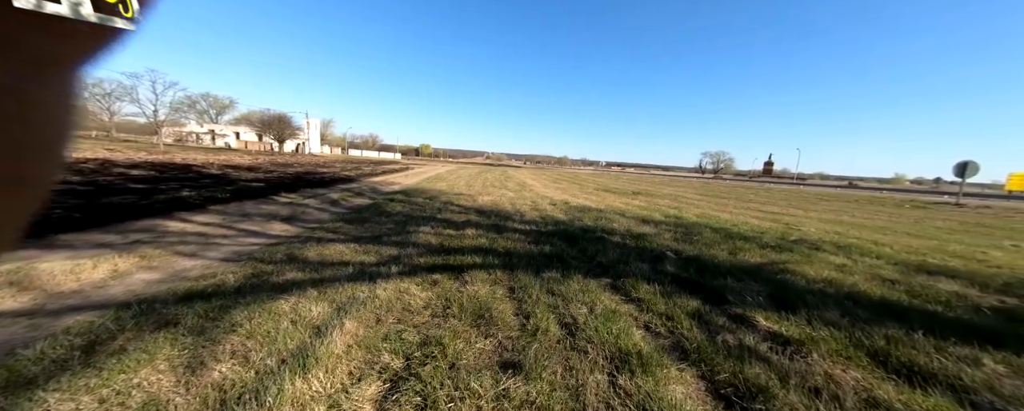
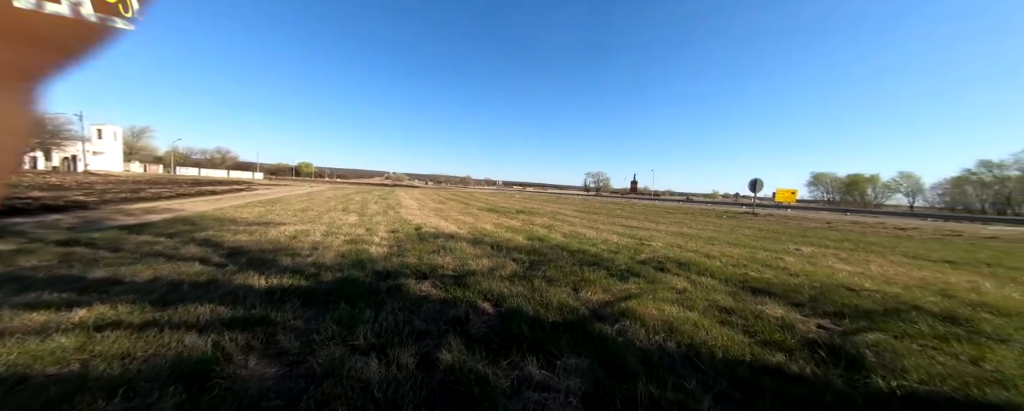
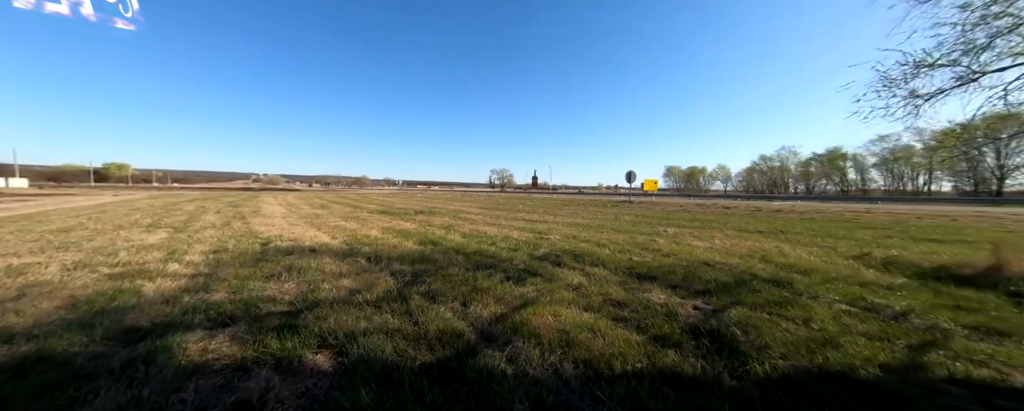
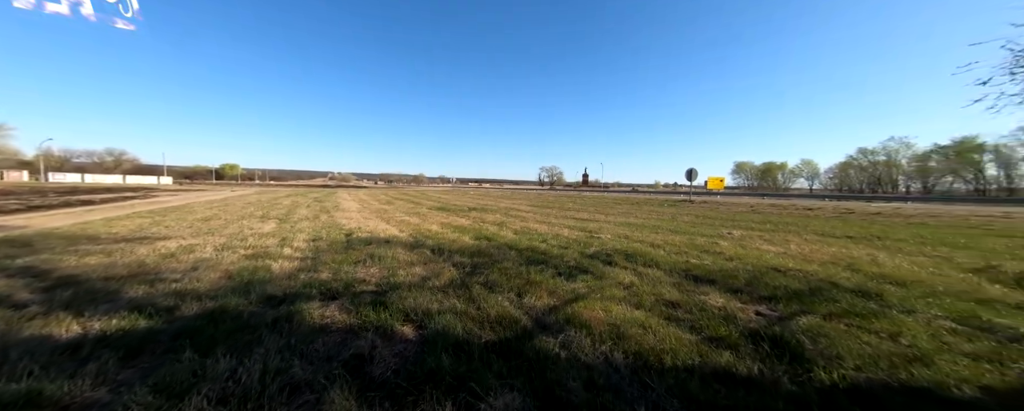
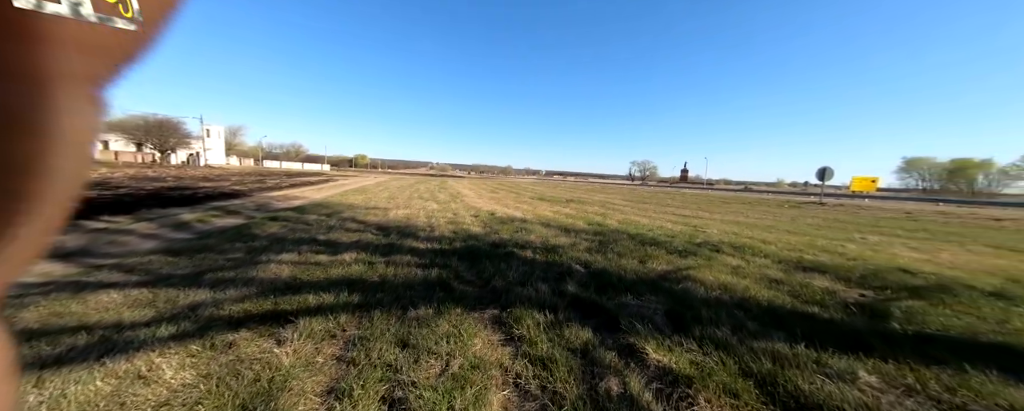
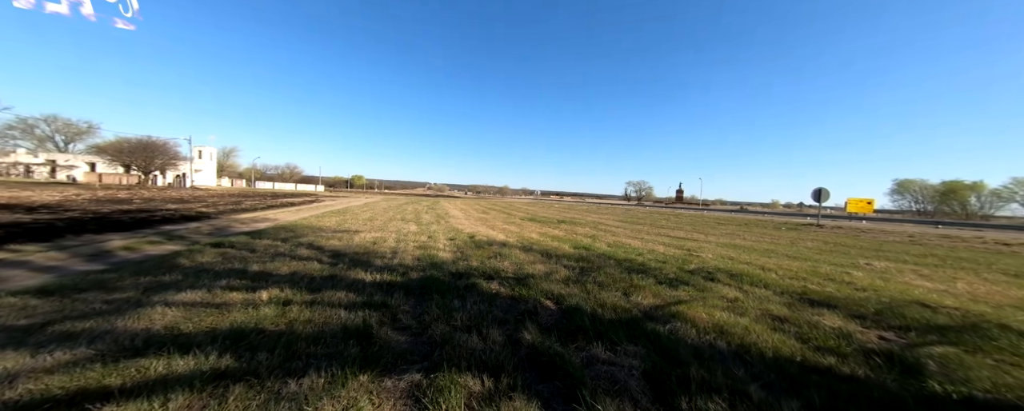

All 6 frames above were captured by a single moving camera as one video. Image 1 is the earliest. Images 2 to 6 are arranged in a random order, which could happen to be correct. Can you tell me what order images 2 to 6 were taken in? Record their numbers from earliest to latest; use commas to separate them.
5, 6, 2, 4, 3
